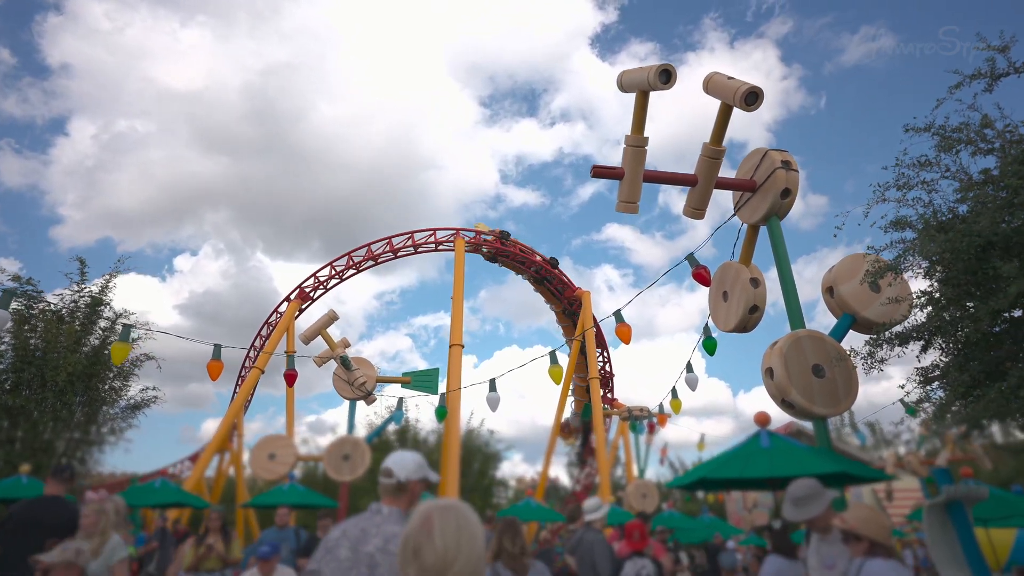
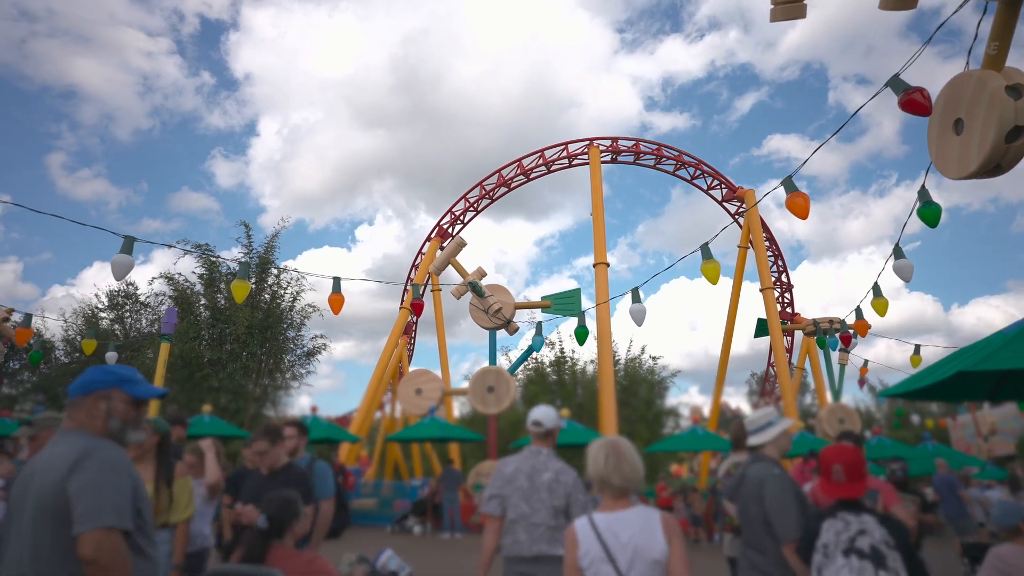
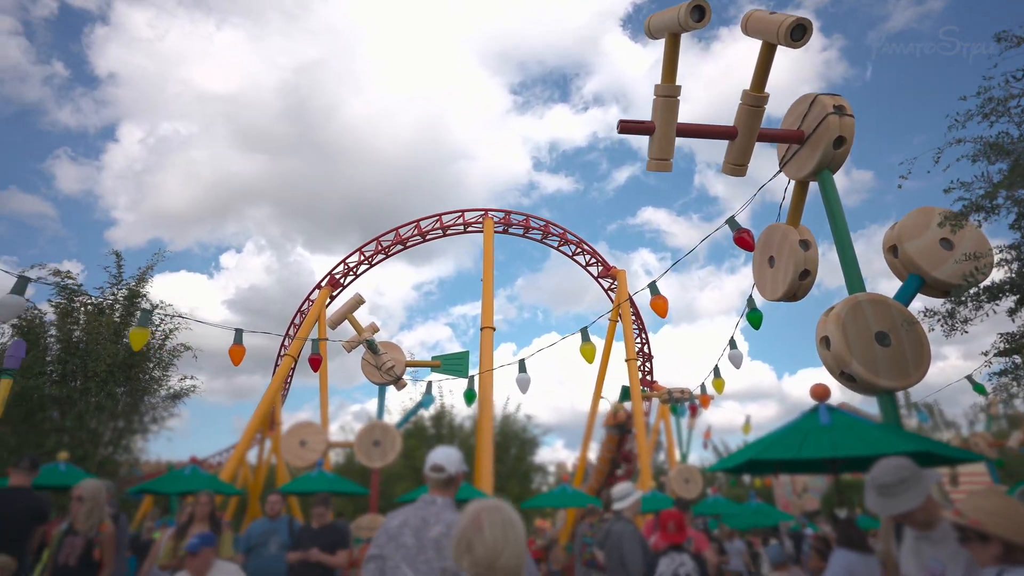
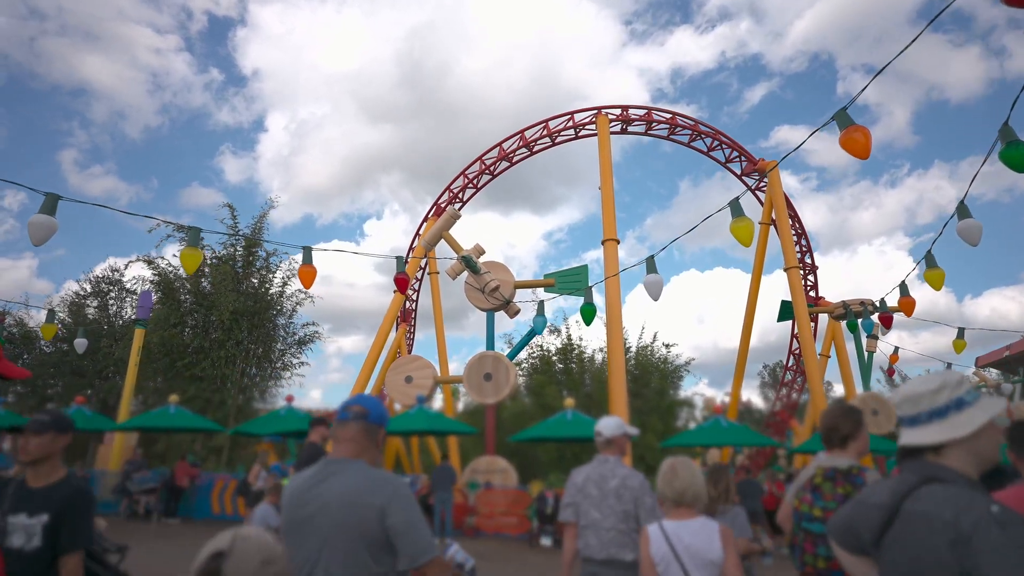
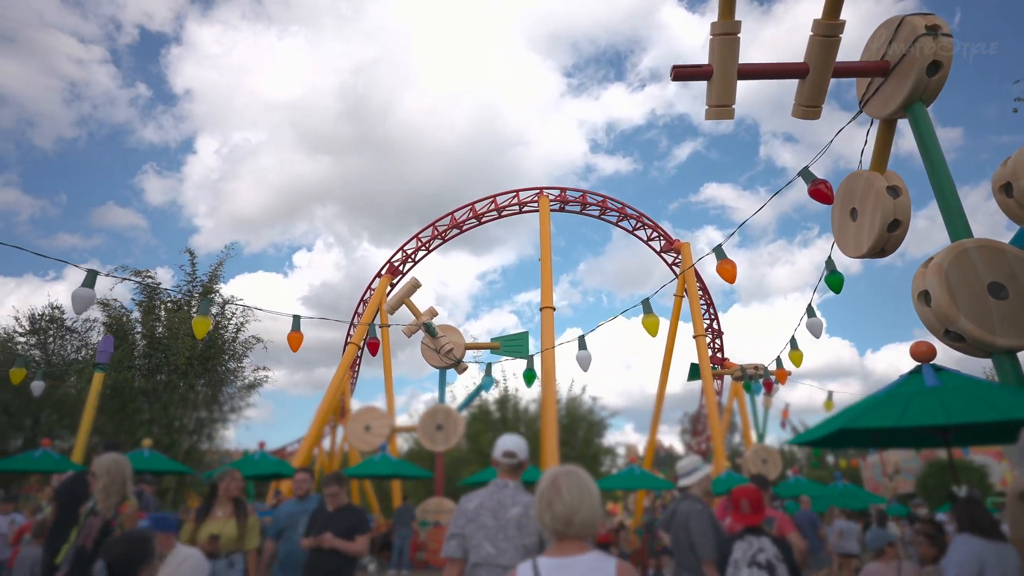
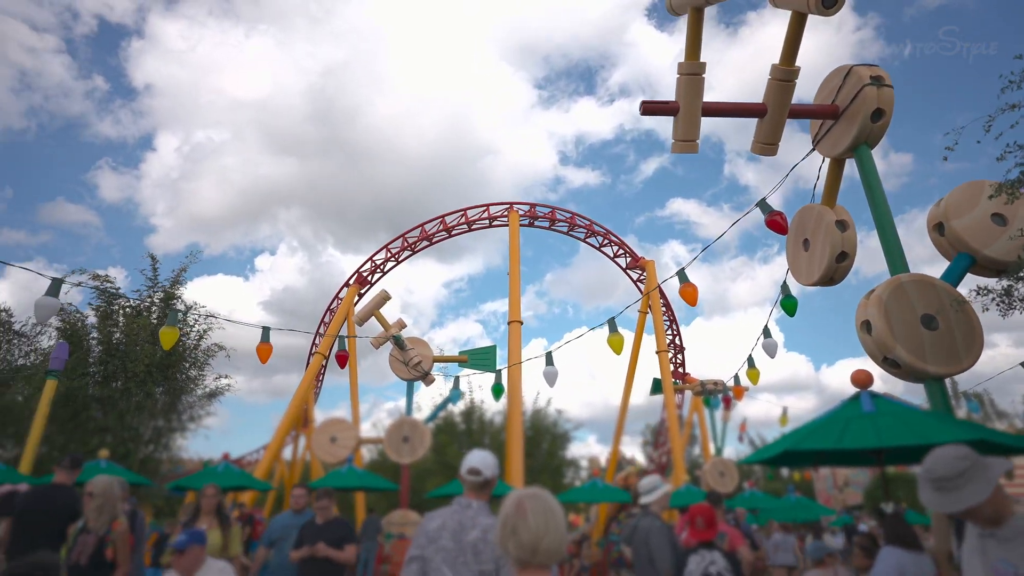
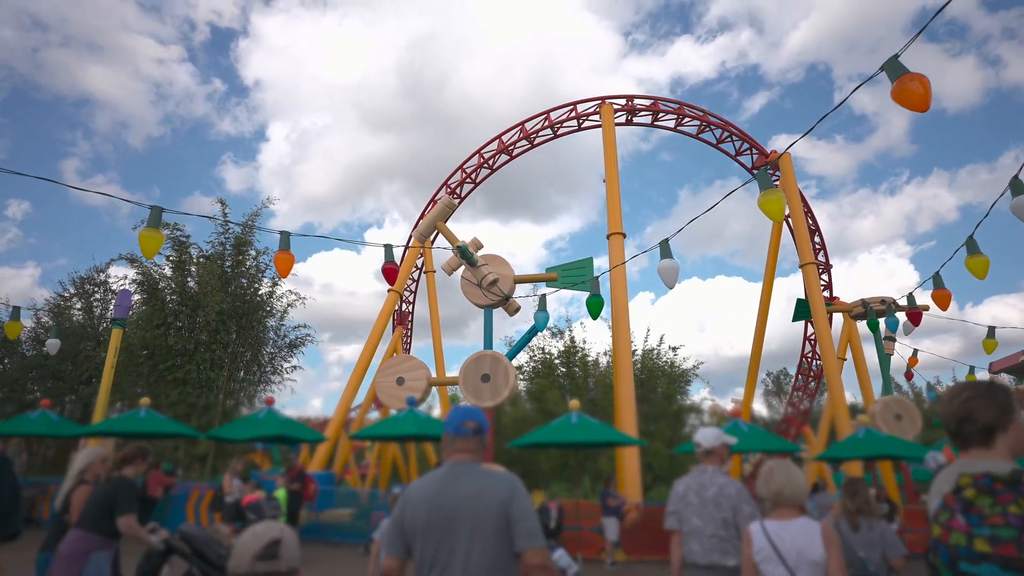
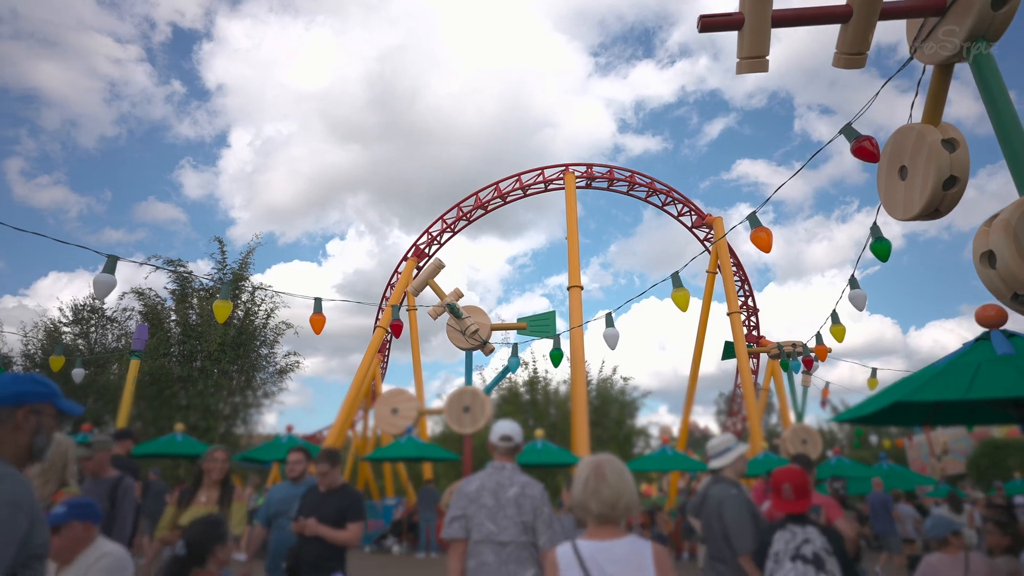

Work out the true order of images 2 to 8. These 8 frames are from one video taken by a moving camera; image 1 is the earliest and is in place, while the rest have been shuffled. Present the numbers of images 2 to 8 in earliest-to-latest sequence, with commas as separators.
3, 6, 5, 8, 2, 4, 7
